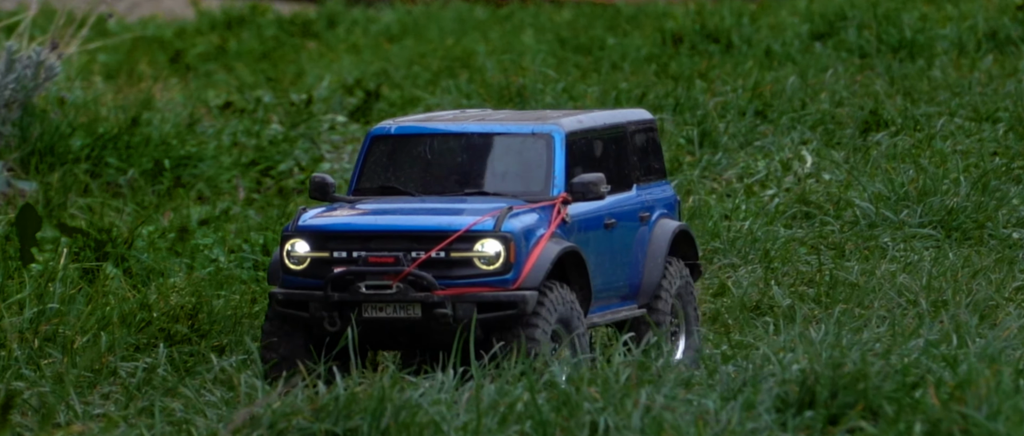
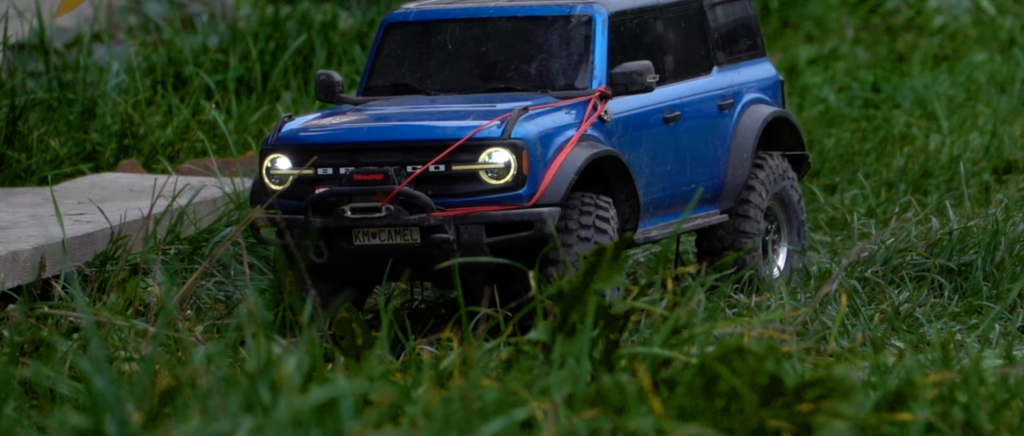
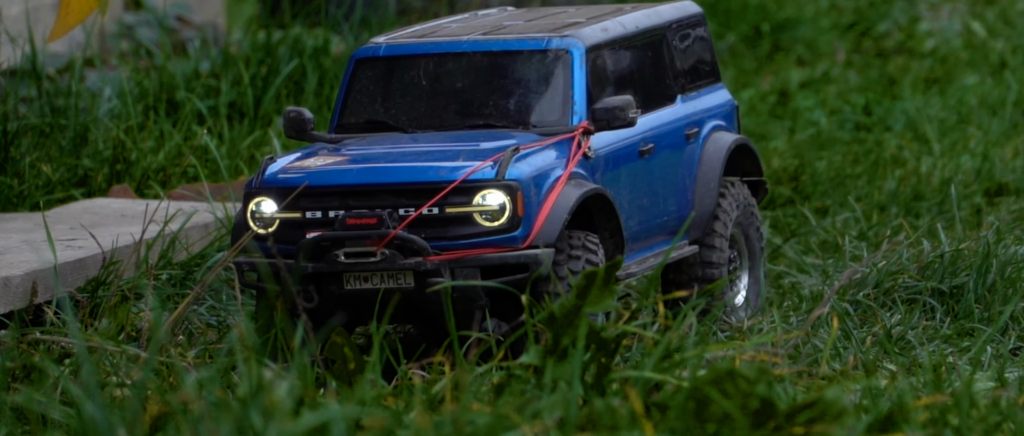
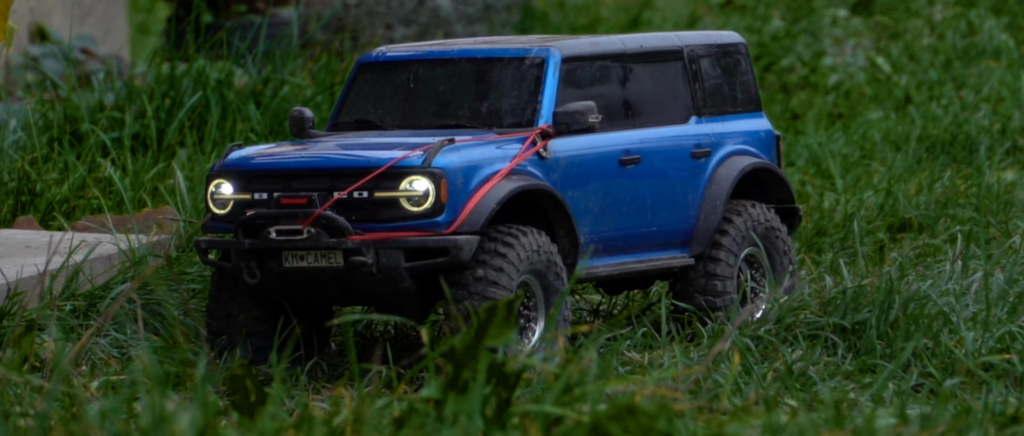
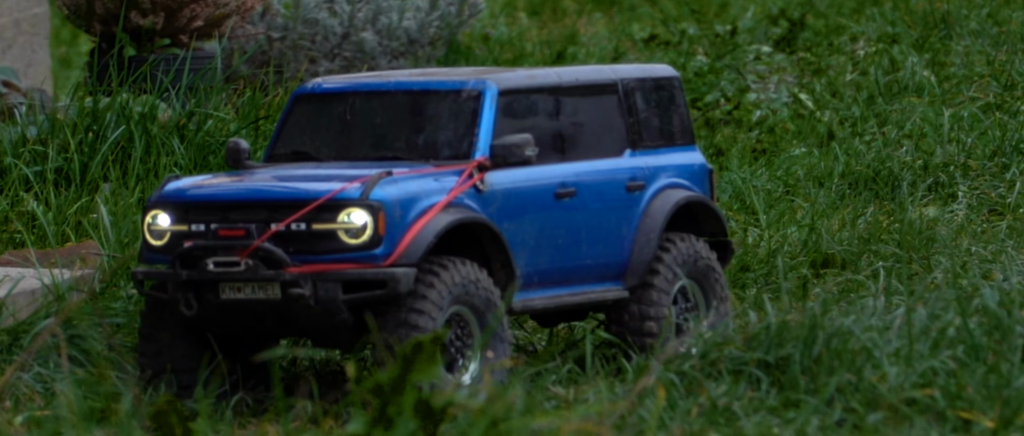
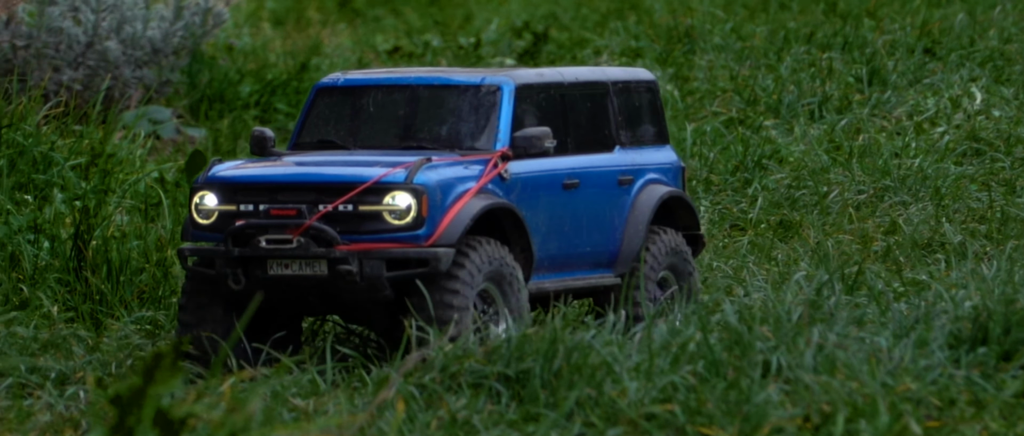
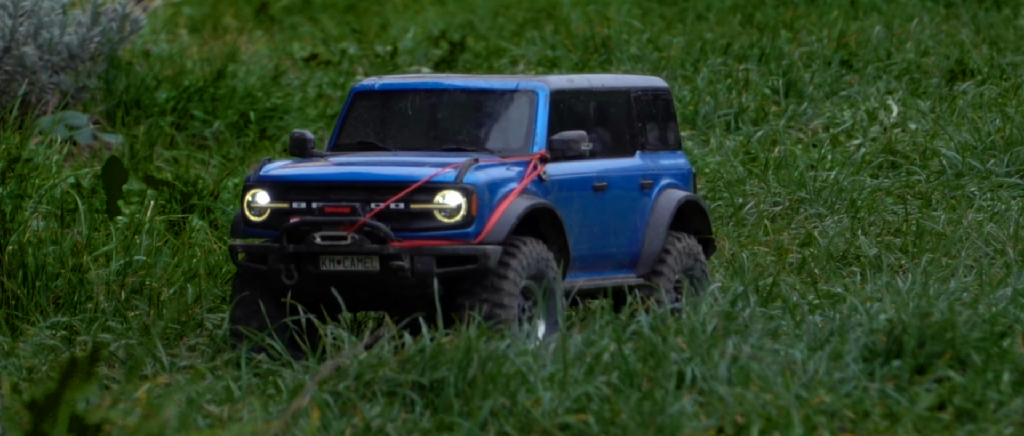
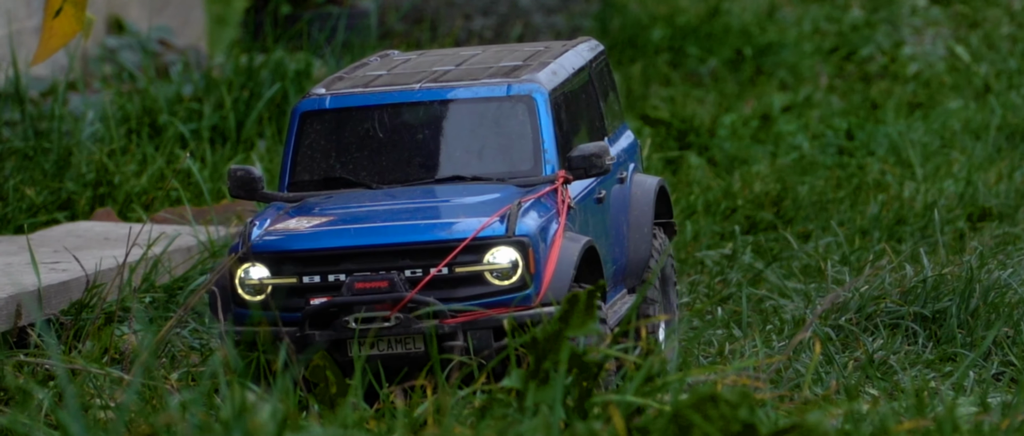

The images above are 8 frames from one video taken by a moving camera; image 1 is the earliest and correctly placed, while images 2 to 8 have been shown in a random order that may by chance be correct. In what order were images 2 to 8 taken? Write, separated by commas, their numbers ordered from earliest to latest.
7, 6, 5, 4, 2, 3, 8
